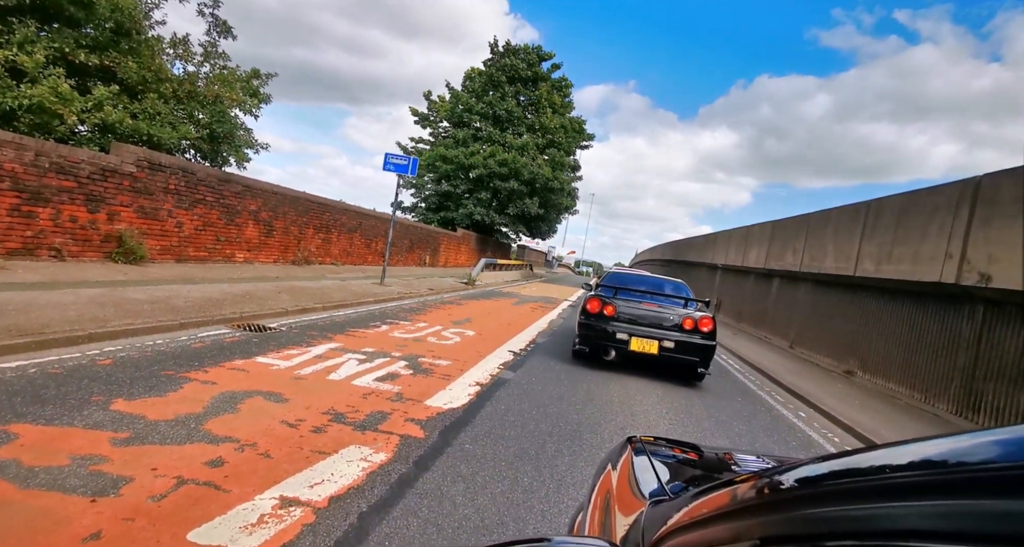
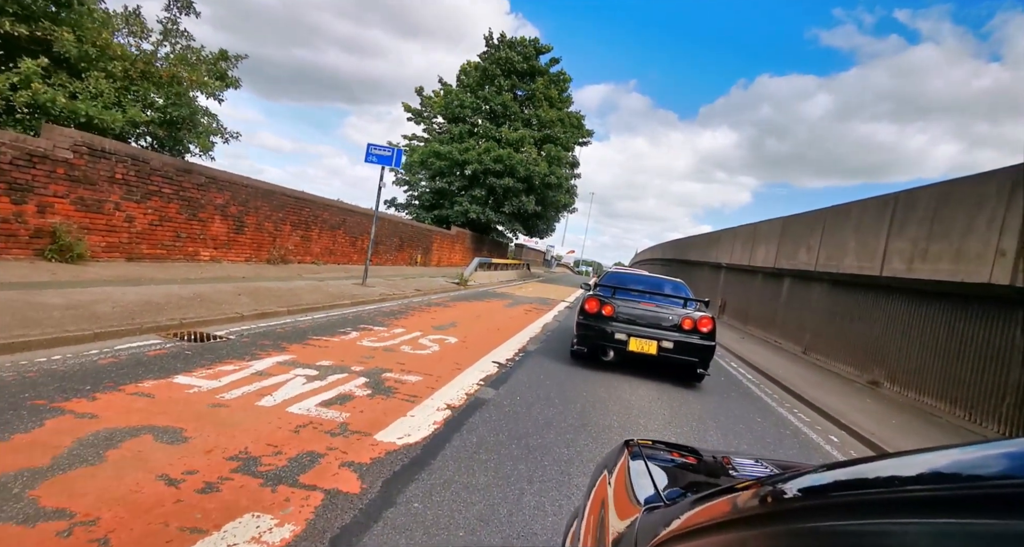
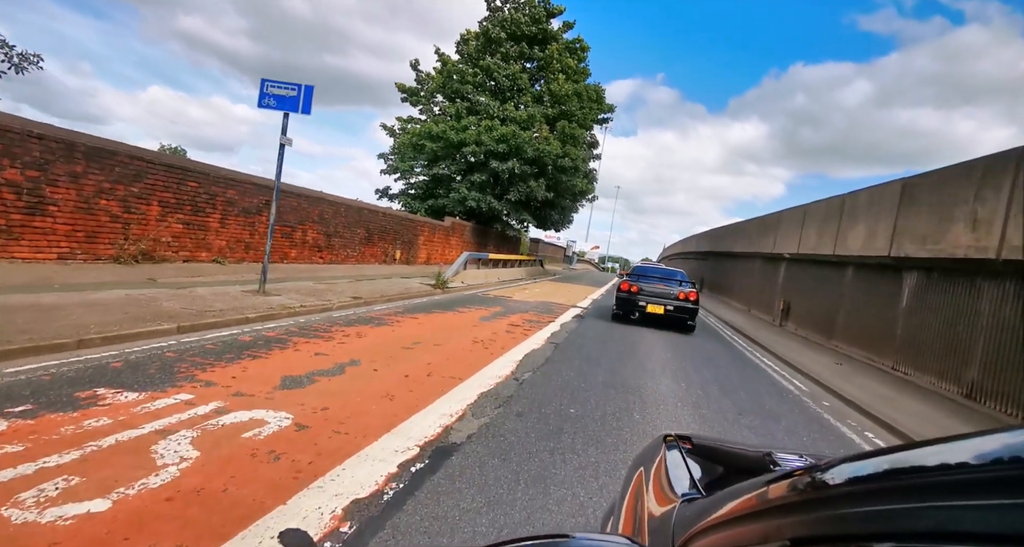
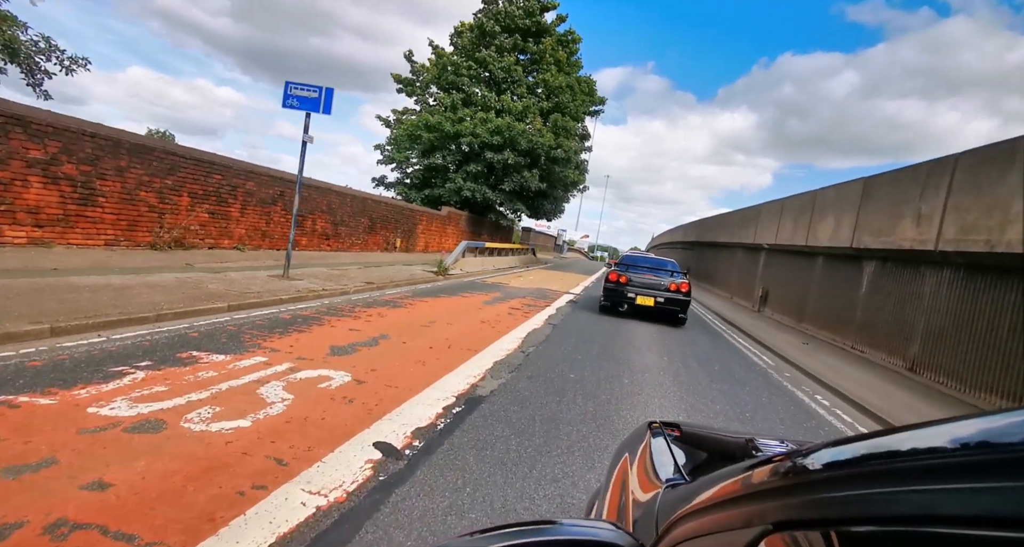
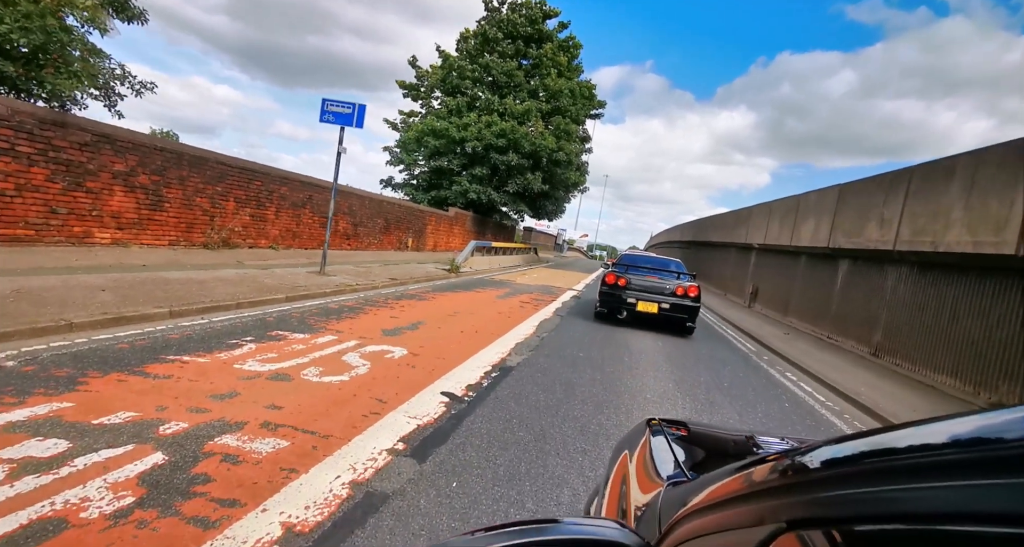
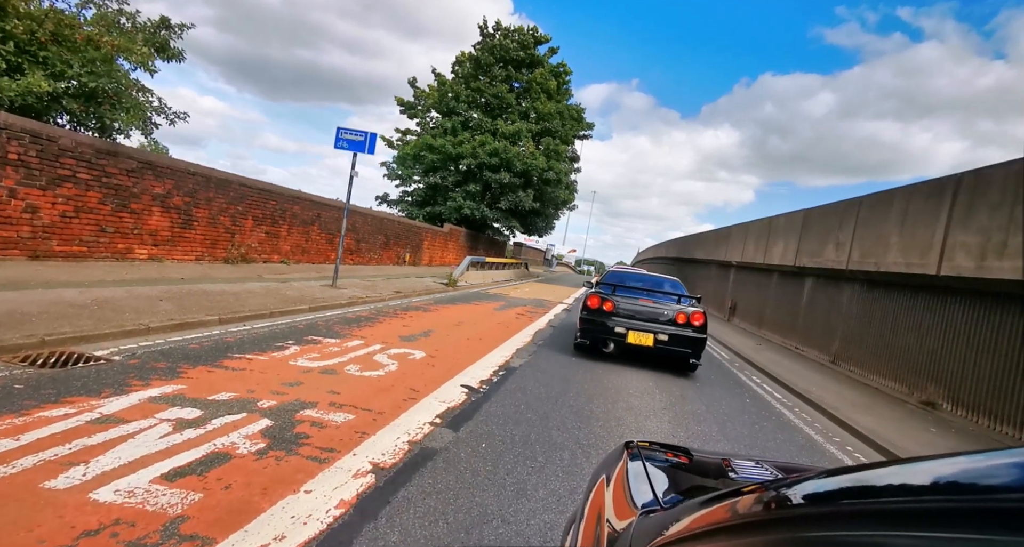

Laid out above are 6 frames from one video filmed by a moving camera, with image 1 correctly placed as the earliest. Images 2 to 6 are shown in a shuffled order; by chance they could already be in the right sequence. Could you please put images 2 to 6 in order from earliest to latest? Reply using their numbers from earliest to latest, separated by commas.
2, 6, 5, 4, 3
